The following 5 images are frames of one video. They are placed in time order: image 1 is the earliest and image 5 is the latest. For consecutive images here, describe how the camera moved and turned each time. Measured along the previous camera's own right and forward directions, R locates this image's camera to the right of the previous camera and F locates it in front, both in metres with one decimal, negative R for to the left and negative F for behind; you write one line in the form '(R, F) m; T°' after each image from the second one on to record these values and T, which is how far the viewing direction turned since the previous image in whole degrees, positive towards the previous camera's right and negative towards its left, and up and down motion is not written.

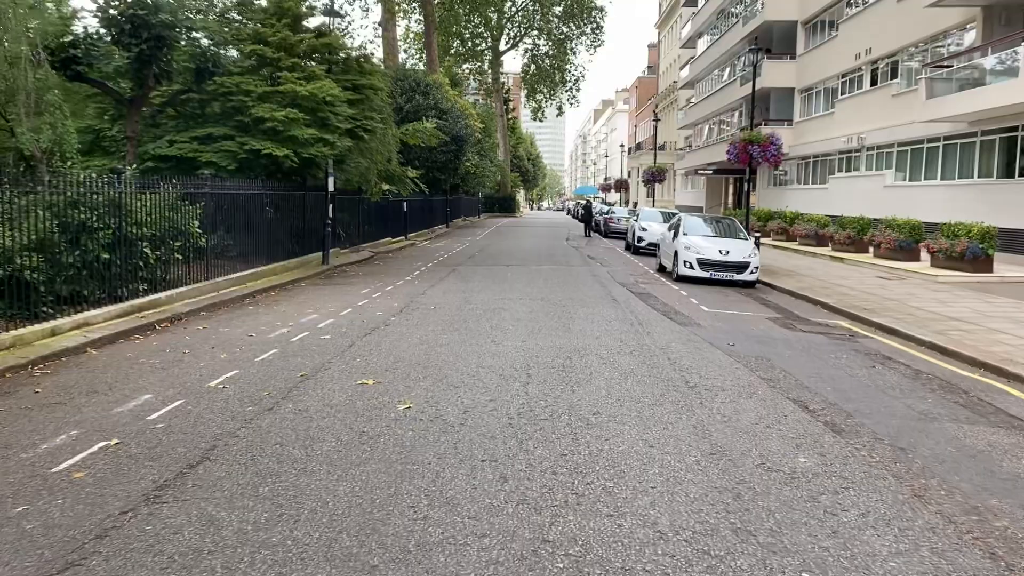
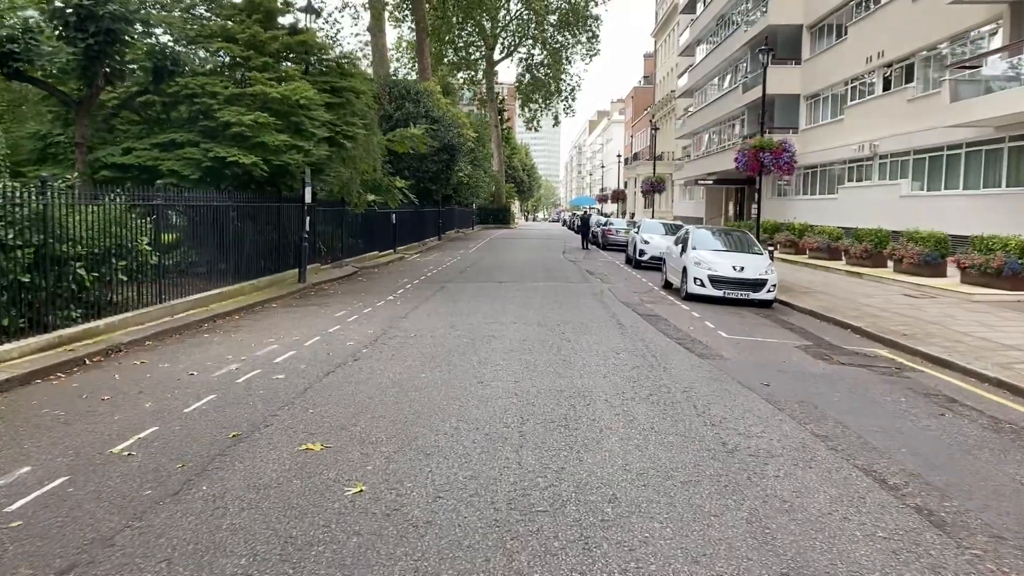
(+0.1, +1.5) m; 0°
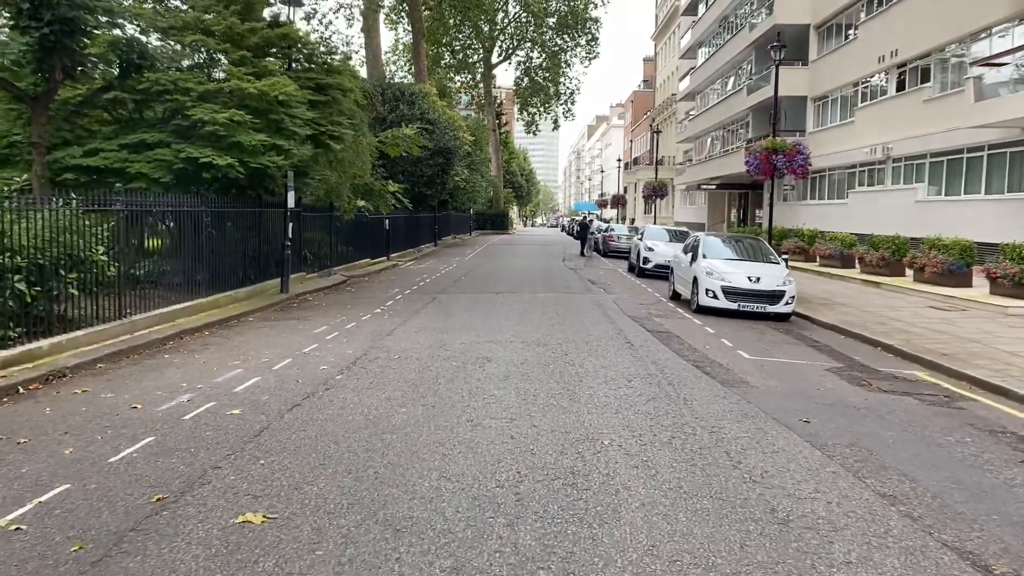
(0.0, +1.1) m; 0°
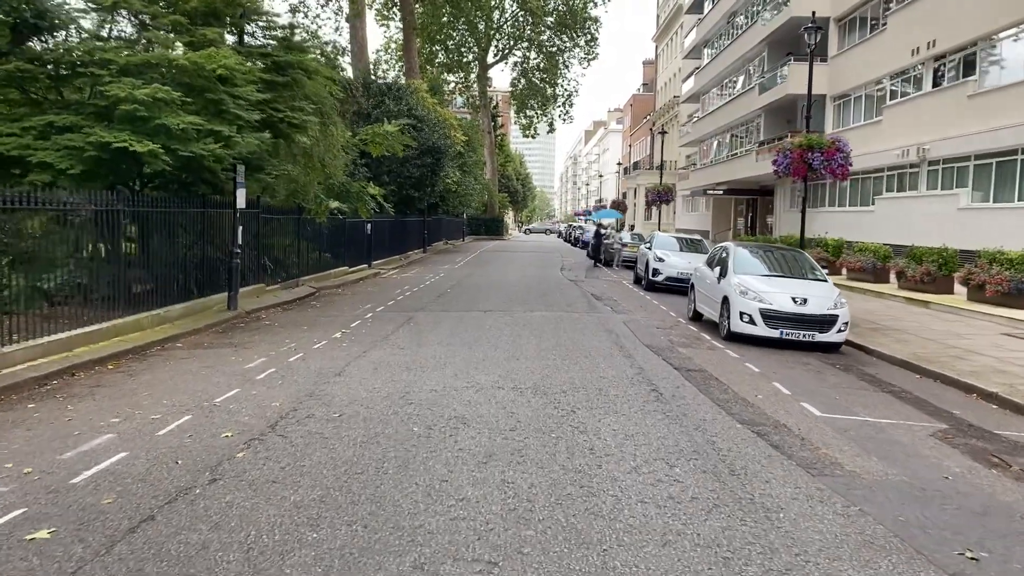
(+0.1, +2.6) m; 0°
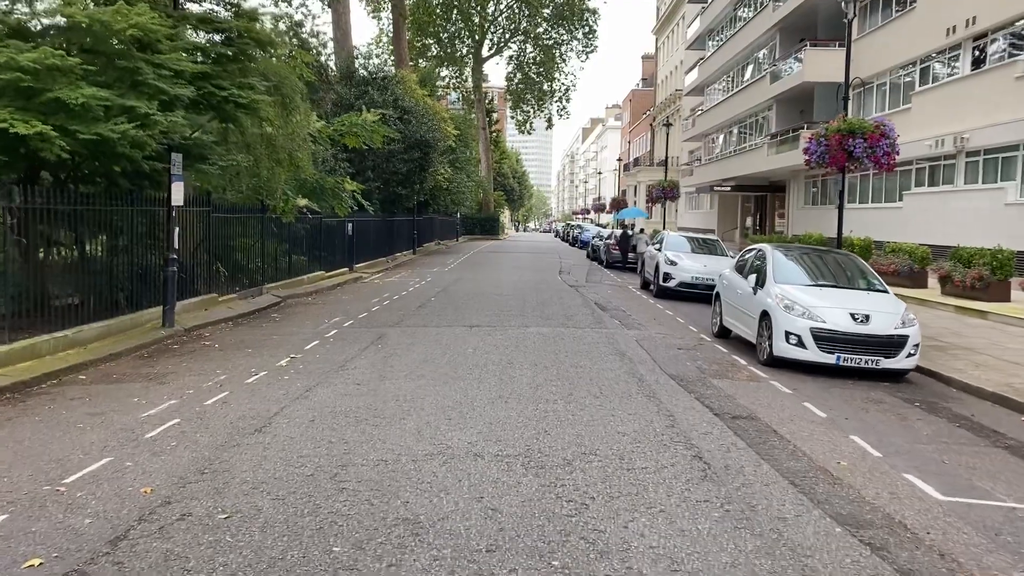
(+0.1, +2.2) m; 0°
